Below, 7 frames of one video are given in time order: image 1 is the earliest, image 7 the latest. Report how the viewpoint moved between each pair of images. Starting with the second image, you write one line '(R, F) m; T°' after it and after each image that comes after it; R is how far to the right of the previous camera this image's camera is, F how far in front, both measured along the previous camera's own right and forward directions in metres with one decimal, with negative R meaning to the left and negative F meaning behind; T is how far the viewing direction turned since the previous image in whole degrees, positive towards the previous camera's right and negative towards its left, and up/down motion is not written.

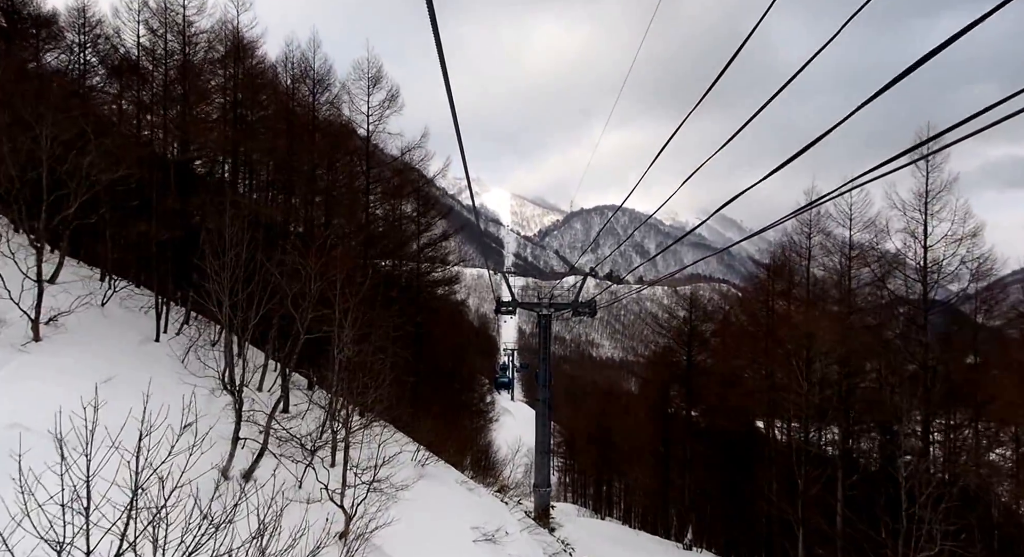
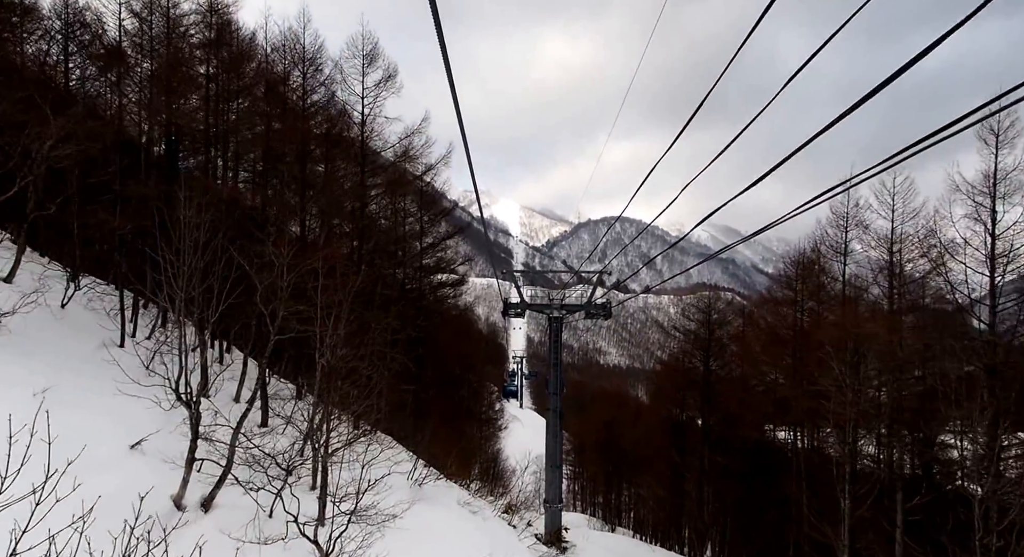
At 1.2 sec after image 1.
(0.0, +2.1) m; -1°
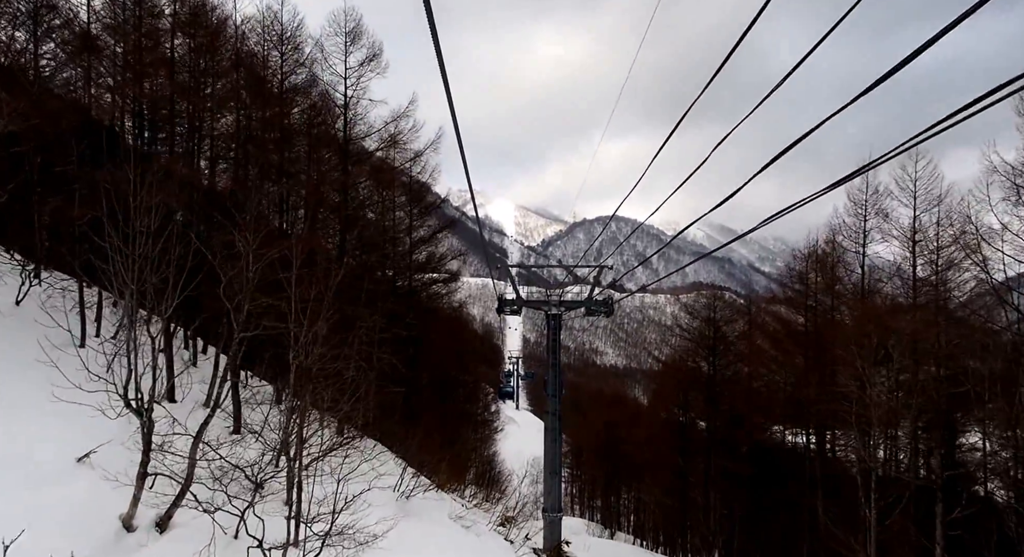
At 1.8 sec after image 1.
(0.0, +1.4) m; 0°
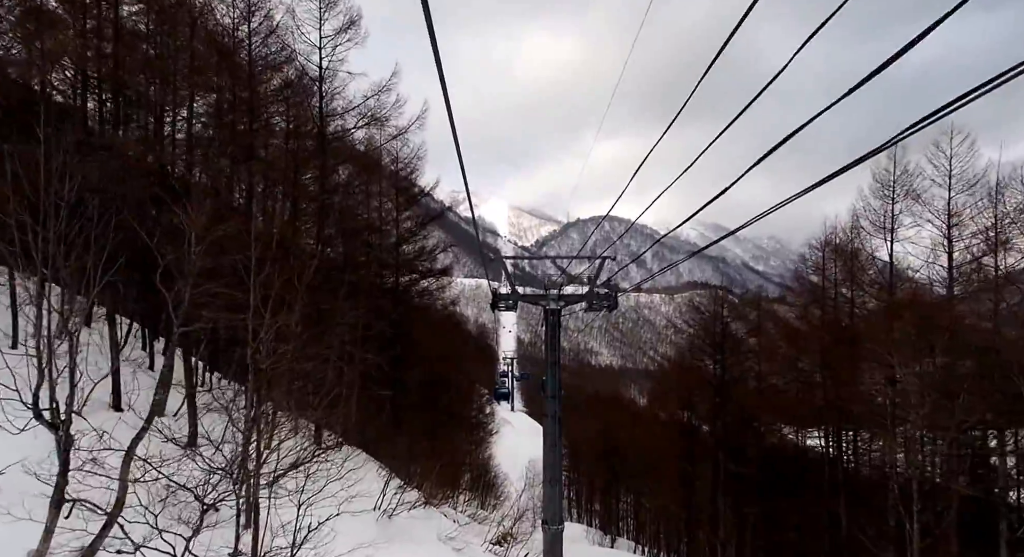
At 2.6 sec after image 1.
(0.0, +1.8) m; 0°
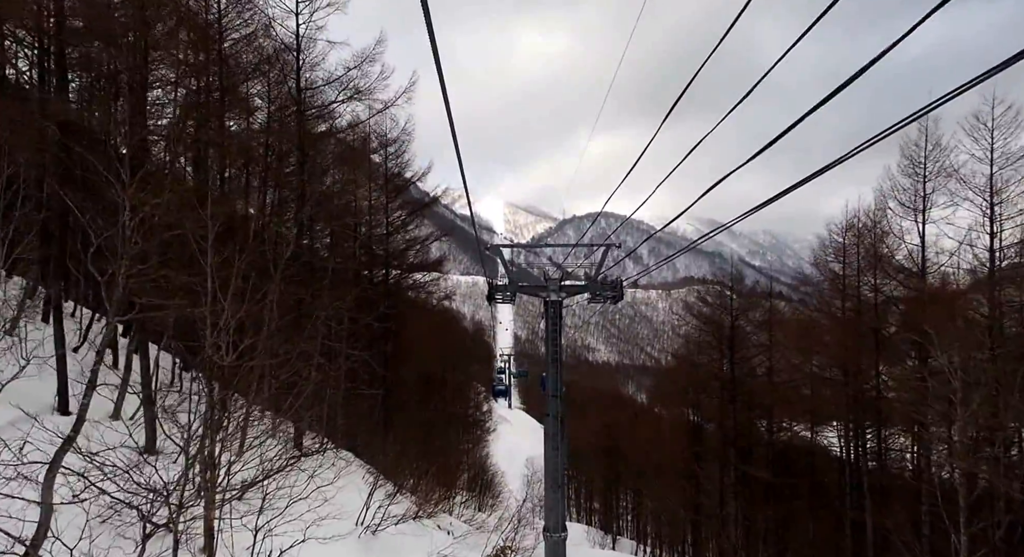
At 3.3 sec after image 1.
(0.0, +1.5) m; 0°
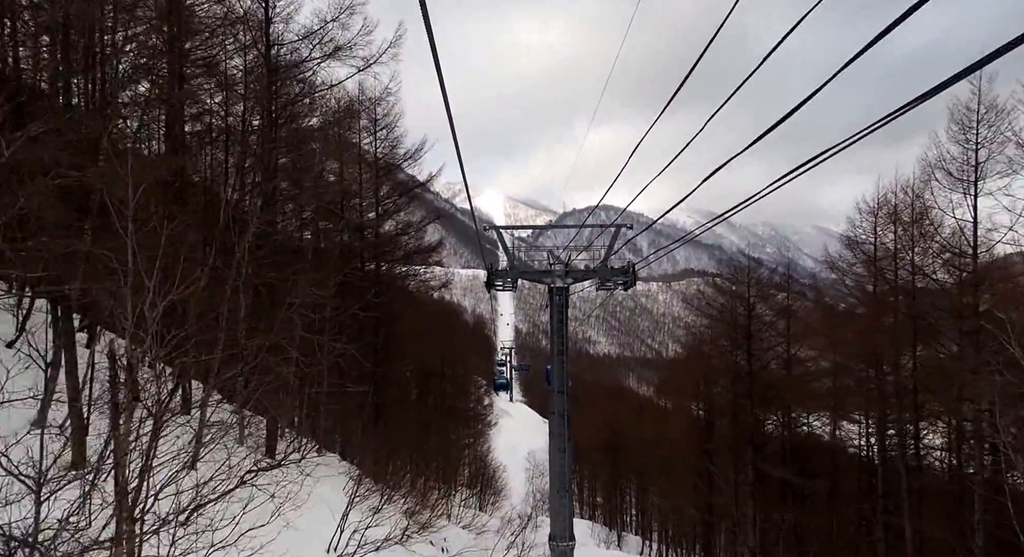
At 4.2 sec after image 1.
(0.0, +1.9) m; 0°
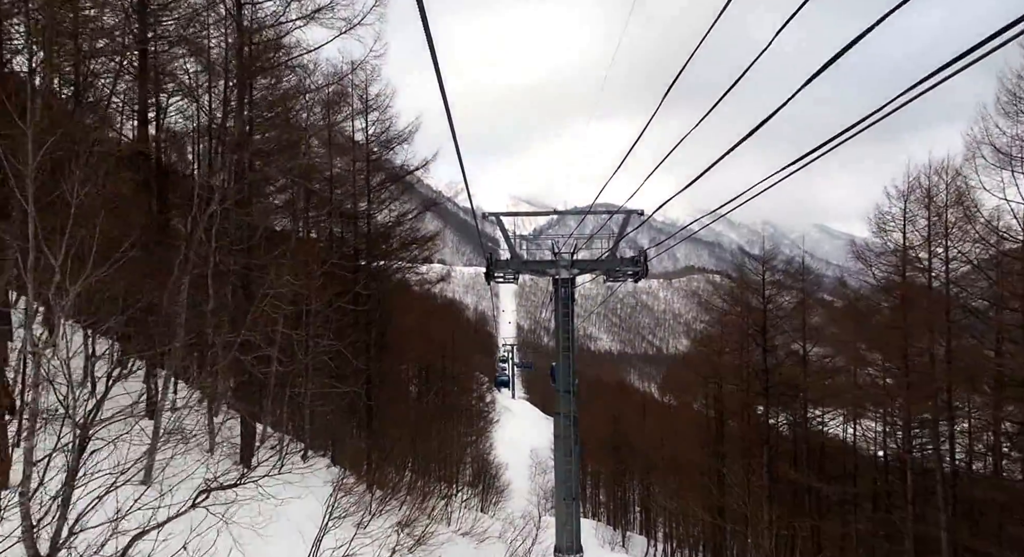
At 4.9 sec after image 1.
(0.0, +1.4) m; 0°
